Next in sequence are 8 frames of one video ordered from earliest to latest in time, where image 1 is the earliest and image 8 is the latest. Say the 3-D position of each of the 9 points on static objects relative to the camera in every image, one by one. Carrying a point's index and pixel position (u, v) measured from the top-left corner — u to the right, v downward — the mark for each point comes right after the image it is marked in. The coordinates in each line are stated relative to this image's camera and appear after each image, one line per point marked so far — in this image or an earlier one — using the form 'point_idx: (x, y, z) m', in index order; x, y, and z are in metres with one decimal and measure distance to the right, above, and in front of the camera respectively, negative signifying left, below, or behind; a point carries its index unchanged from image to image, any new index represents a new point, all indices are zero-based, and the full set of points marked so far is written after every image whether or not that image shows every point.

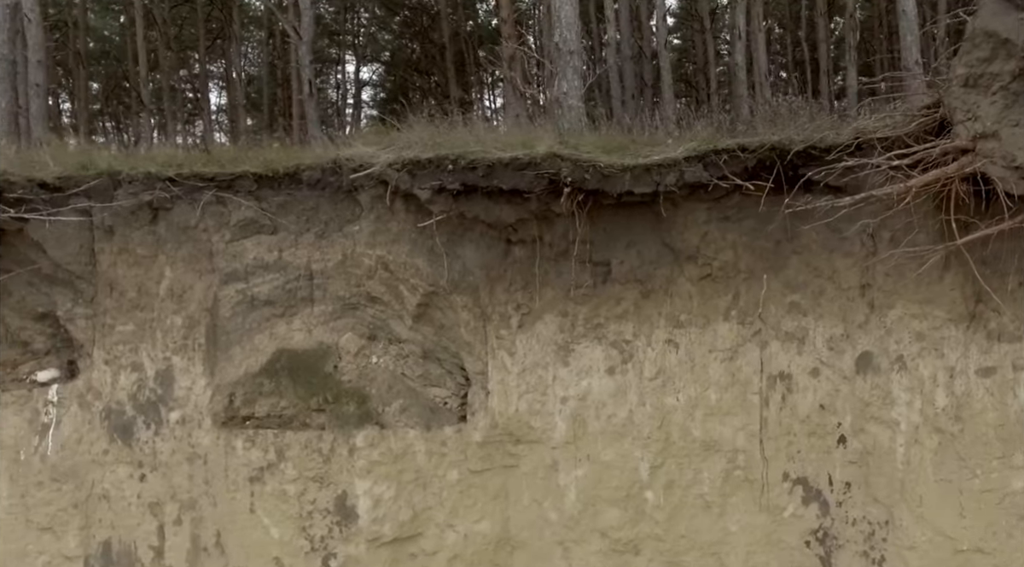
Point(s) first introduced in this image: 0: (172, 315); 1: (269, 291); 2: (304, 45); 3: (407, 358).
0: (-2.0, -0.2, +5.0) m
1: (-1.5, 0.0, +5.0) m
2: (-2.8, +3.2, +11.3) m
3: (-0.6, -0.4, +5.0) m
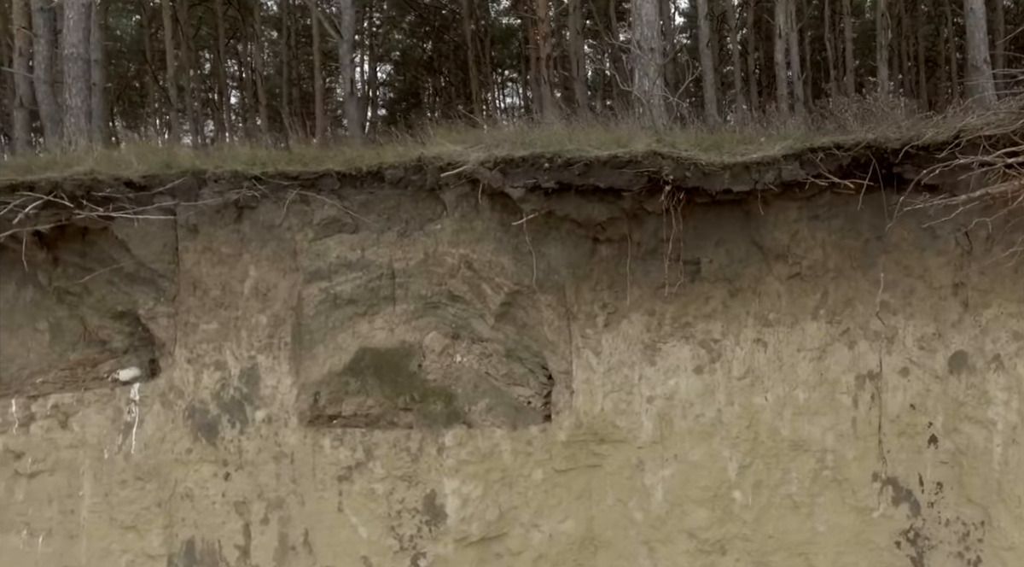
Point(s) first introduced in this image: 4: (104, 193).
0: (-1.5, -0.2, +5.0) m
1: (-1.0, 0.0, +5.0) m
2: (-2.2, +3.2, +11.3) m
3: (-0.1, -0.4, +5.0) m
4: (-2.3, +0.5, +4.9) m
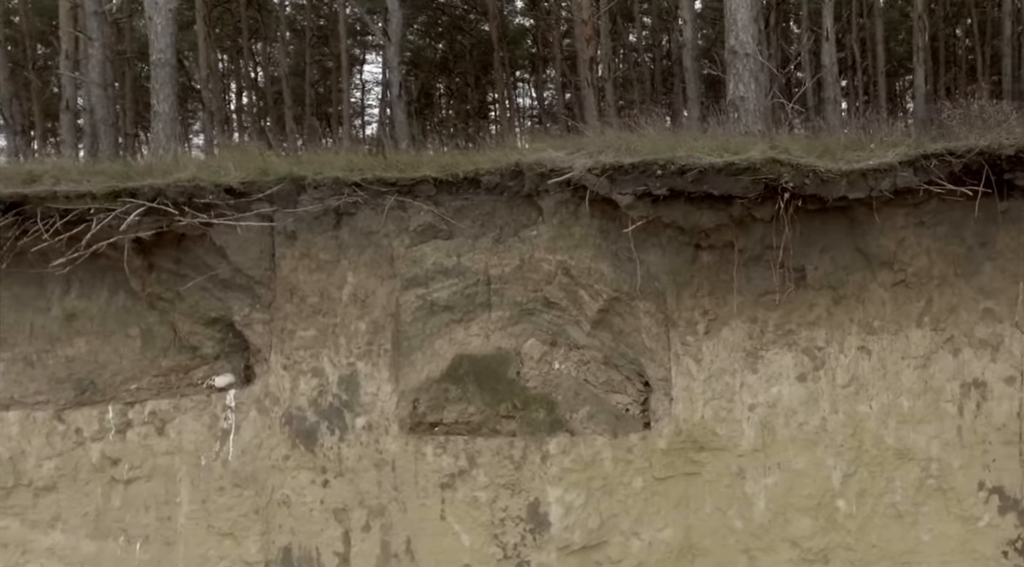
0: (-0.9, -0.2, +5.0) m
1: (-0.4, -0.1, +5.0) m
2: (-1.6, +3.1, +11.3) m
3: (+0.5, -0.5, +5.0) m
4: (-1.8, +0.5, +4.9) m
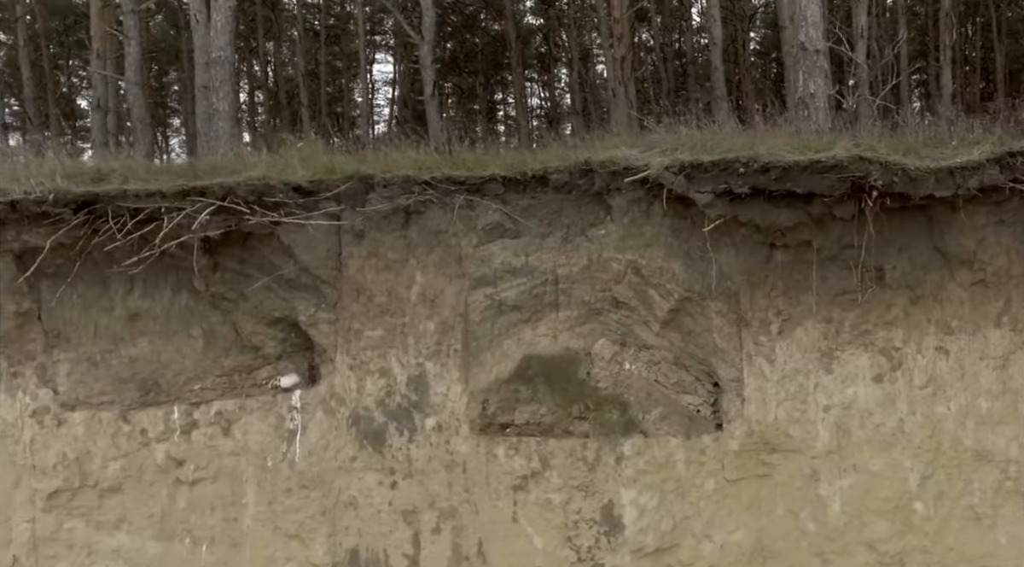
0: (-0.5, -0.2, +4.9) m
1: (0.0, -0.1, +4.9) m
2: (-1.1, +3.1, +11.2) m
3: (+0.9, -0.5, +4.9) m
4: (-1.3, +0.5, +4.8) m
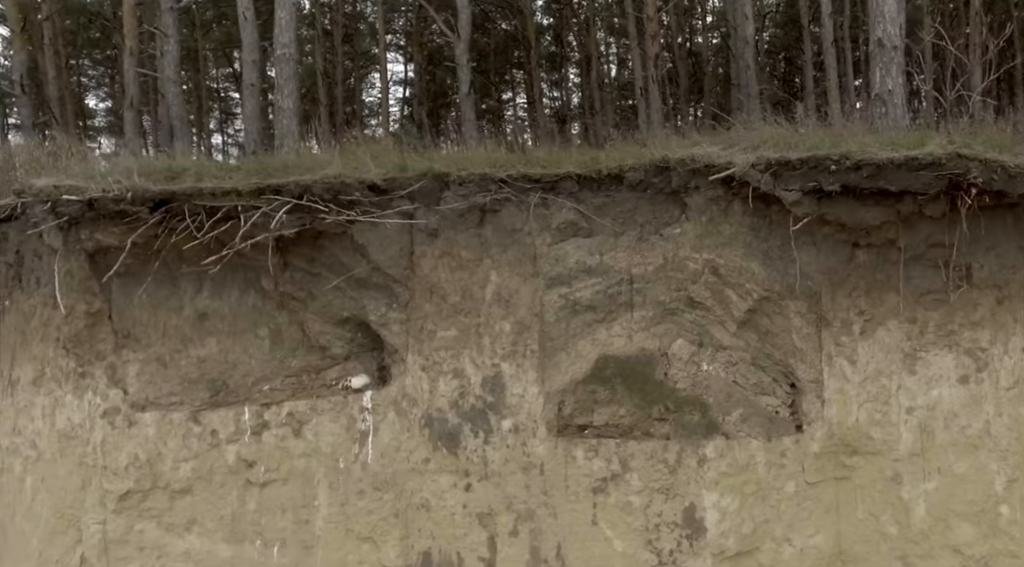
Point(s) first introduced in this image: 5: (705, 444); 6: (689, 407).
0: (-0.1, -0.2, +4.9) m
1: (+0.5, -0.1, +4.9) m
2: (-0.7, +3.1, +11.1) m
3: (+1.3, -0.5, +4.9) m
4: (-0.9, +0.5, +4.8) m
5: (+1.1, -0.9, +4.7) m
6: (+1.0, -0.7, +4.8) m
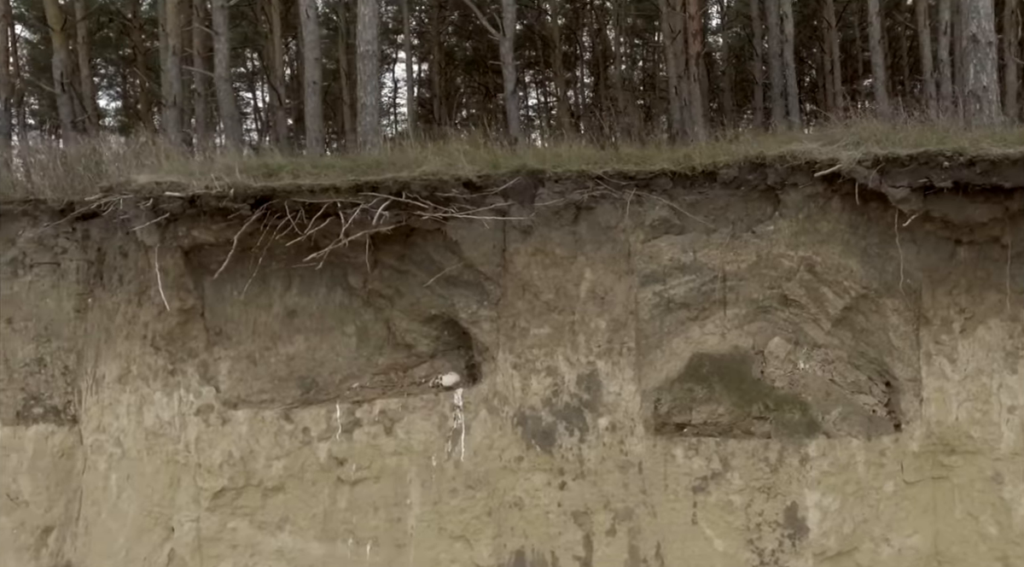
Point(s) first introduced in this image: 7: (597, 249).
0: (+0.5, -0.2, +4.8) m
1: (+1.0, -0.1, +4.8) m
2: (-0.1, +3.2, +11.1) m
3: (+1.8, -0.5, +4.8) m
4: (-0.4, +0.5, +4.8) m
5: (+1.6, -0.9, +4.6) m
6: (+1.5, -0.7, +4.7) m
7: (+0.5, +0.2, +4.9) m
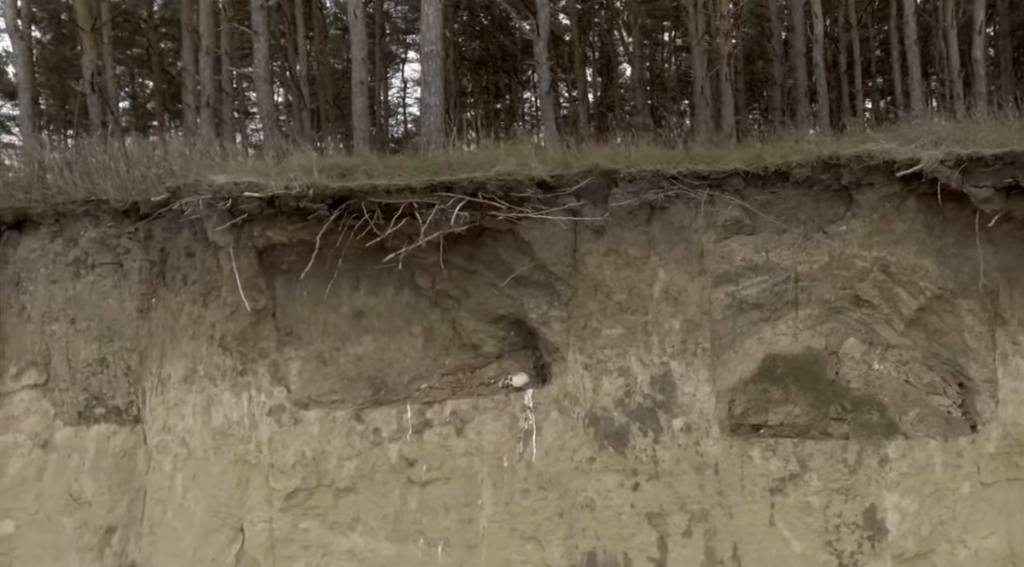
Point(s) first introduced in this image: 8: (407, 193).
0: (+0.9, -0.2, +4.8) m
1: (+1.4, -0.1, +4.8) m
2: (+0.4, +3.2, +11.1) m
3: (+2.2, -0.5, +4.8) m
4: (0.0, +0.5, +4.7) m
5: (+2.0, -0.9, +4.6) m
6: (+1.9, -0.7, +4.7) m
7: (+0.9, +0.2, +4.8) m
8: (-0.6, +0.5, +4.7) m
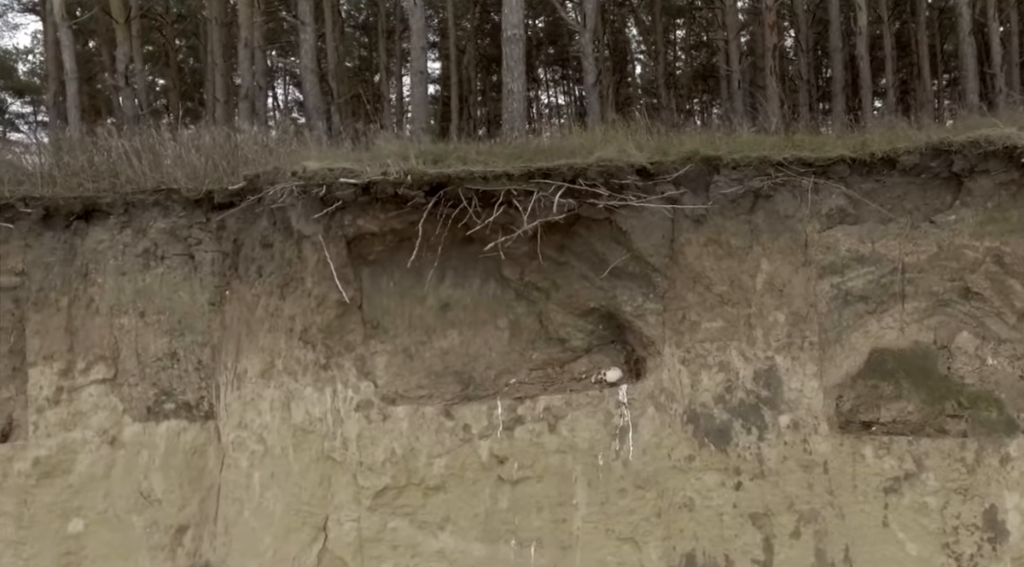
0: (+1.4, -0.1, +4.6) m
1: (+2.0, 0.0, +4.6) m
2: (+1.0, +3.2, +10.9) m
3: (+2.8, -0.4, +4.6) m
4: (+0.6, +0.6, +4.6) m
5: (+2.5, -0.8, +4.4) m
6: (+2.5, -0.6, +4.5) m
7: (+1.4, +0.2, +4.7) m
8: (-0.1, +0.5, +4.5) m
